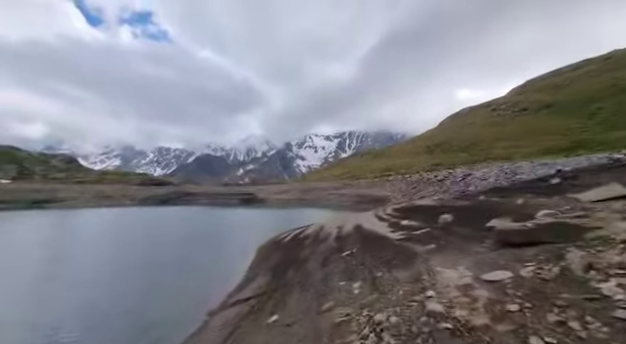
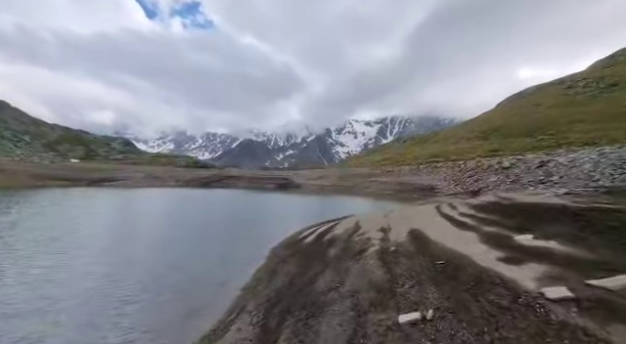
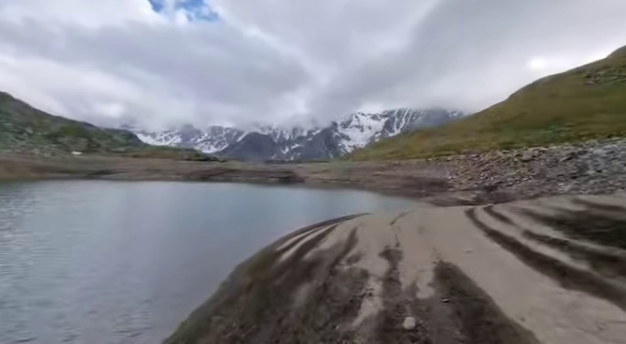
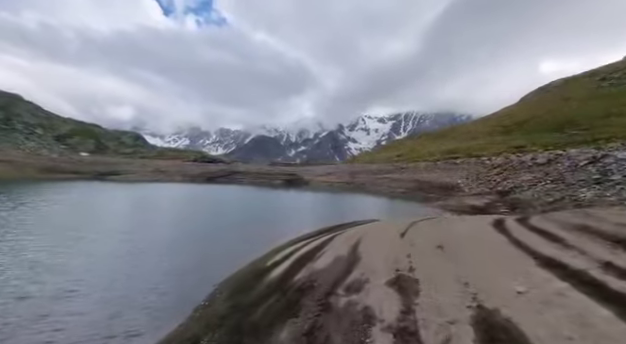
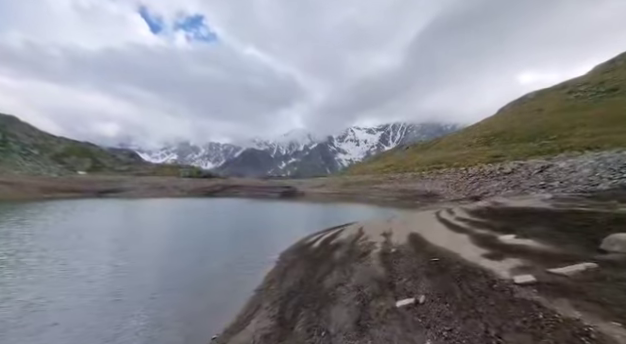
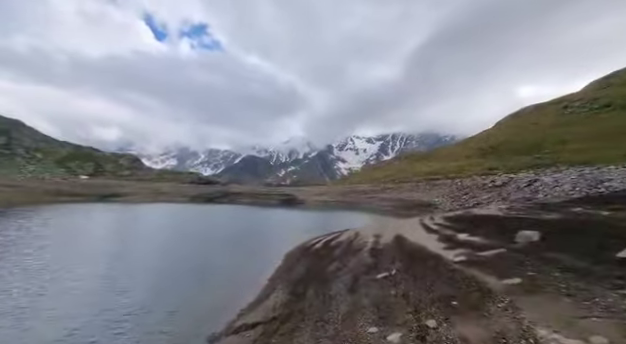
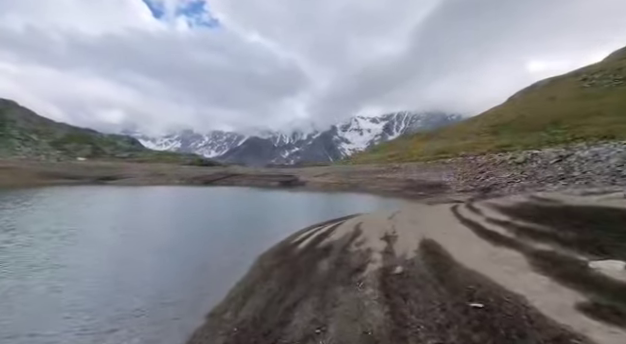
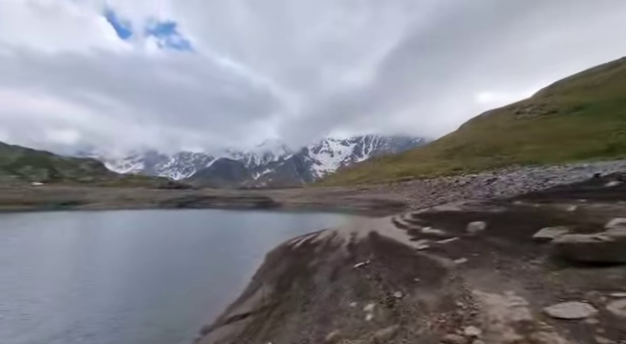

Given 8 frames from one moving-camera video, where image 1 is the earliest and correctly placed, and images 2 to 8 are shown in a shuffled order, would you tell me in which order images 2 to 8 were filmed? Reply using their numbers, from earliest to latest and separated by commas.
8, 6, 5, 2, 7, 3, 4
